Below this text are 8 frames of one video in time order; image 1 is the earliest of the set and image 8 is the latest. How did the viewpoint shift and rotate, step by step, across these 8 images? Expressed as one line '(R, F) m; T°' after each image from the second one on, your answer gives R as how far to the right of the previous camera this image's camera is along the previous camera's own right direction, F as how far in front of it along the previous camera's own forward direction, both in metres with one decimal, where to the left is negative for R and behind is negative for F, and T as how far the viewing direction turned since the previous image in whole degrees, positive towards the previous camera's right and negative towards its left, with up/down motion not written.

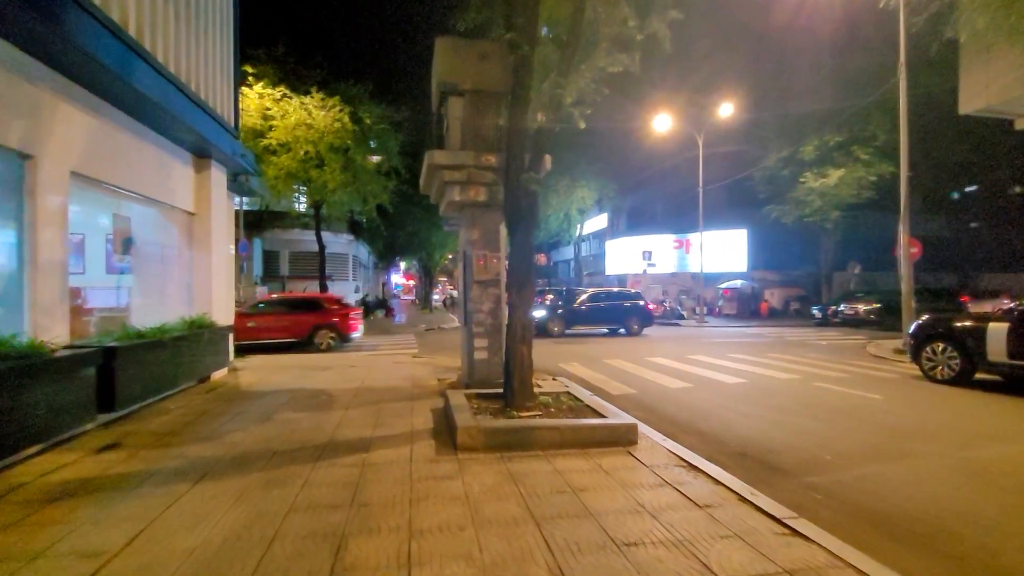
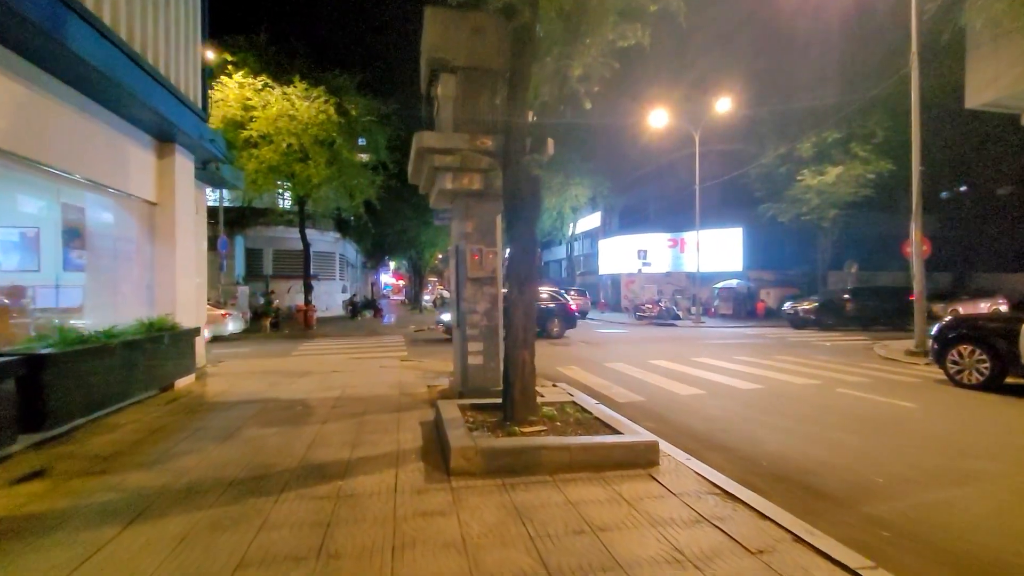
(-0.2, +1.0) m; +1°
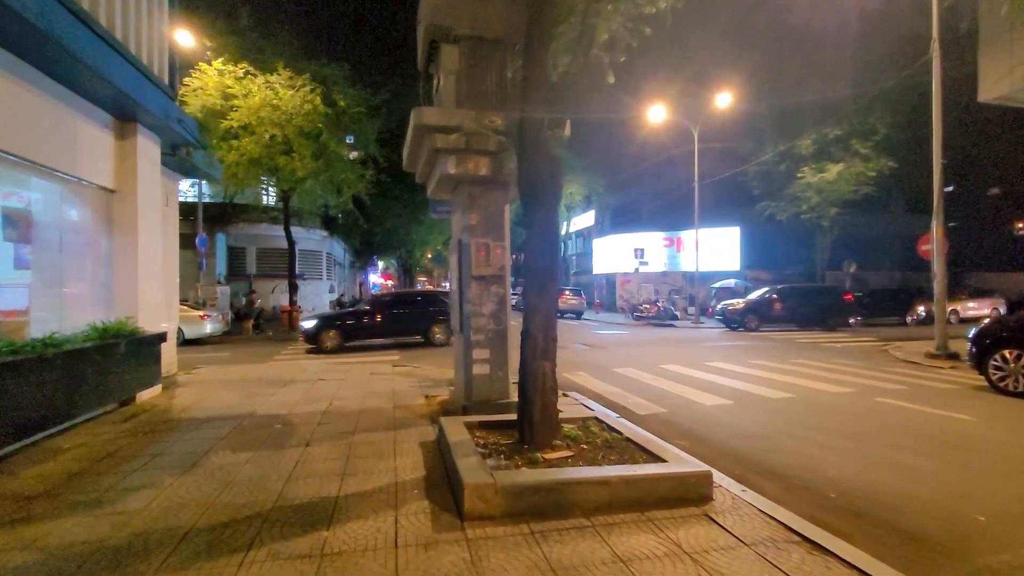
(-0.4, +1.2) m; +1°
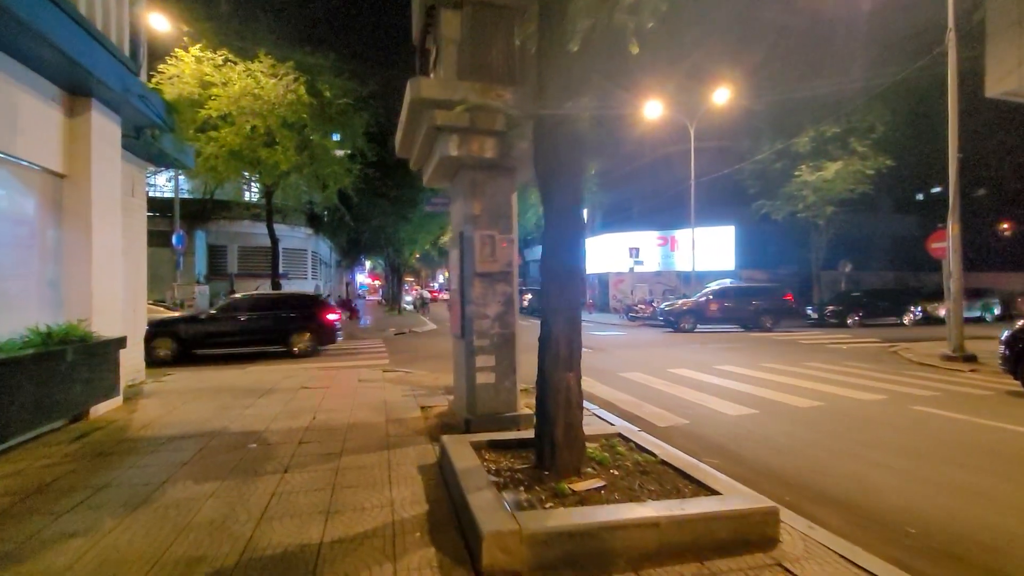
(-0.3, +1.0) m; +1°
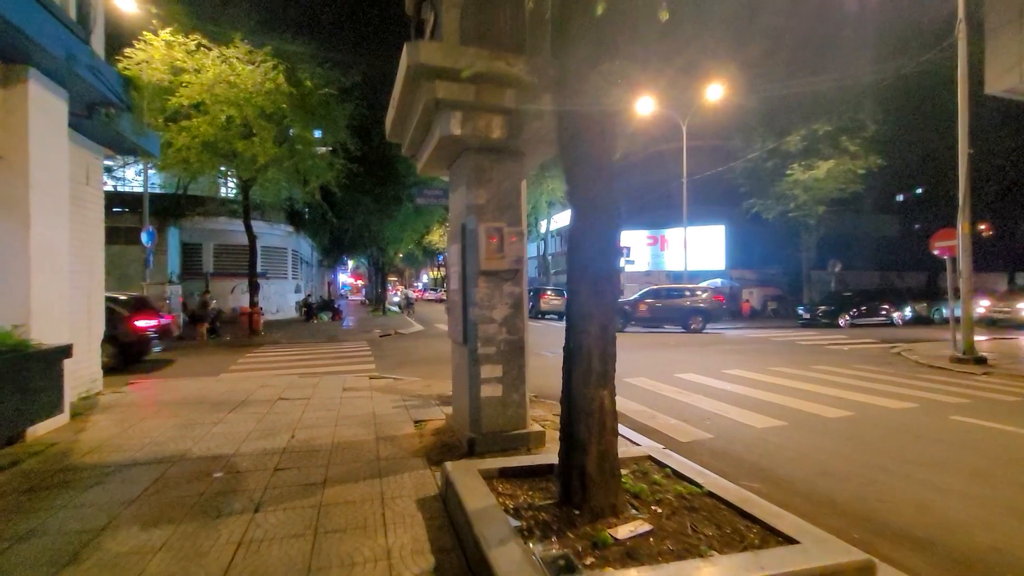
(-0.4, +1.0) m; +2°
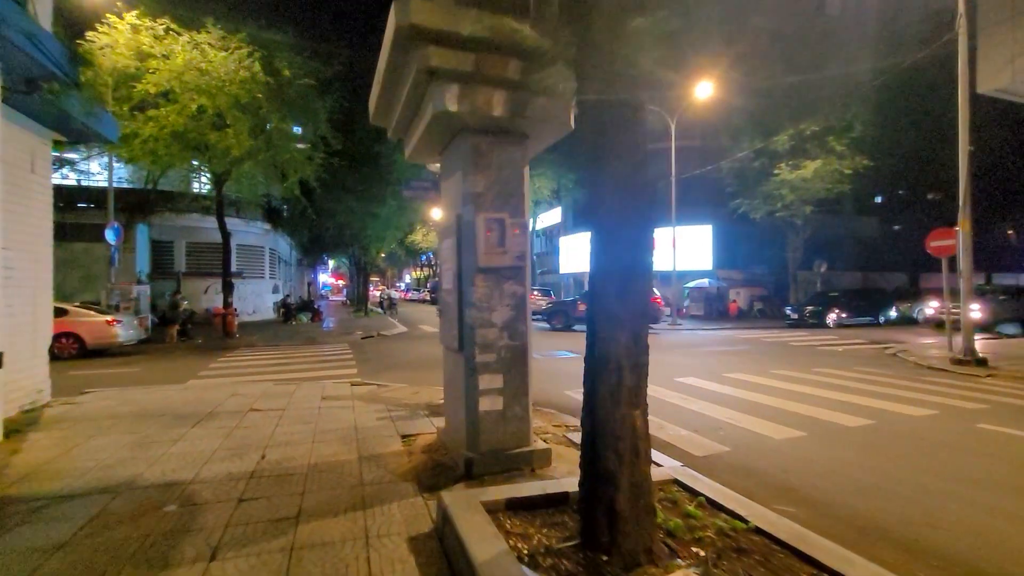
(-0.2, +0.8) m; +2°
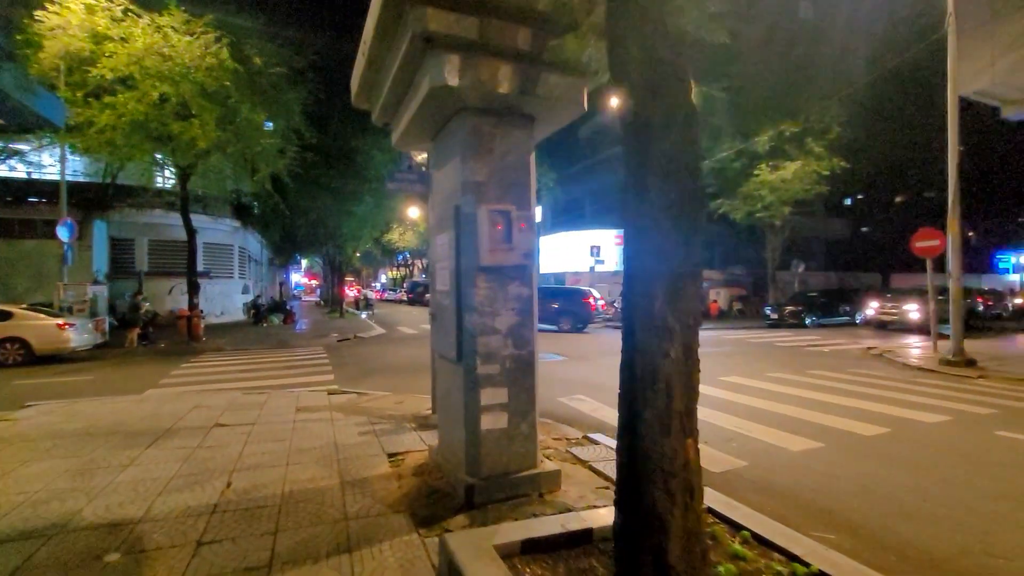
(-0.3, +0.7) m; +3°
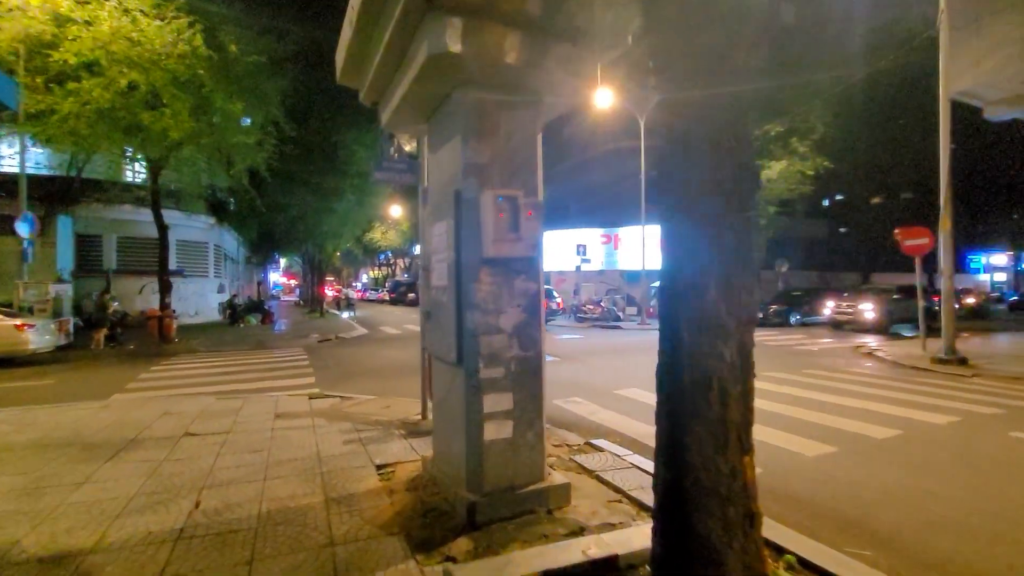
(-0.2, +0.5) m; +2°
